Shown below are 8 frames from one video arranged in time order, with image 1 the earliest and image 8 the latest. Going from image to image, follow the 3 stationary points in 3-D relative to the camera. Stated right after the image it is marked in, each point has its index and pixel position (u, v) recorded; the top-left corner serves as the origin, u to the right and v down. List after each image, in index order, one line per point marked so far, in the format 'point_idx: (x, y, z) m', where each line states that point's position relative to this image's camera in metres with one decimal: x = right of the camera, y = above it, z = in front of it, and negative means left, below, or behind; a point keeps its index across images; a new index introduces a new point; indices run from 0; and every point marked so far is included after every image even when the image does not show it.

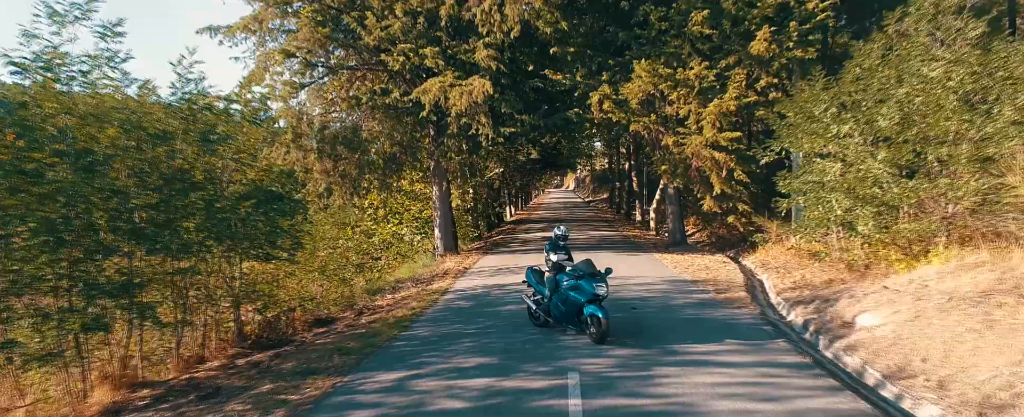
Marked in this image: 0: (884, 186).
0: (+4.8, +0.3, +9.5) m
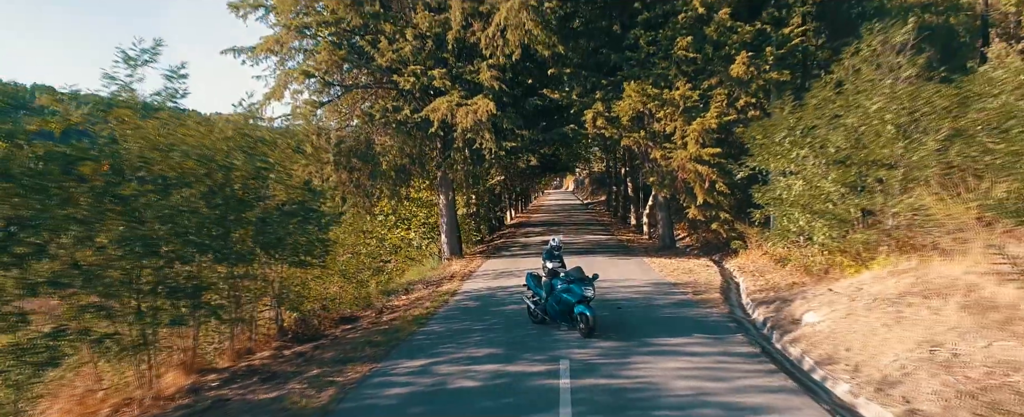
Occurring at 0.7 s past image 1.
0: (+4.9, +0.1, +11.0) m
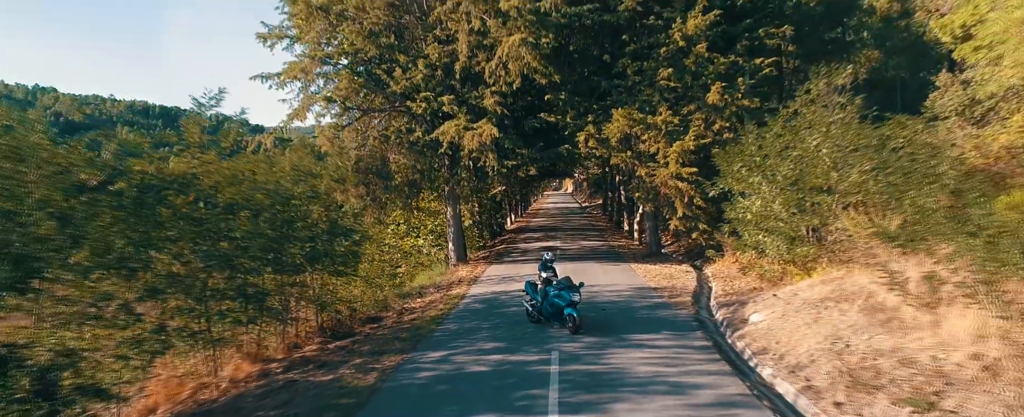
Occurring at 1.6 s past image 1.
0: (+4.9, -0.2, +13.1) m
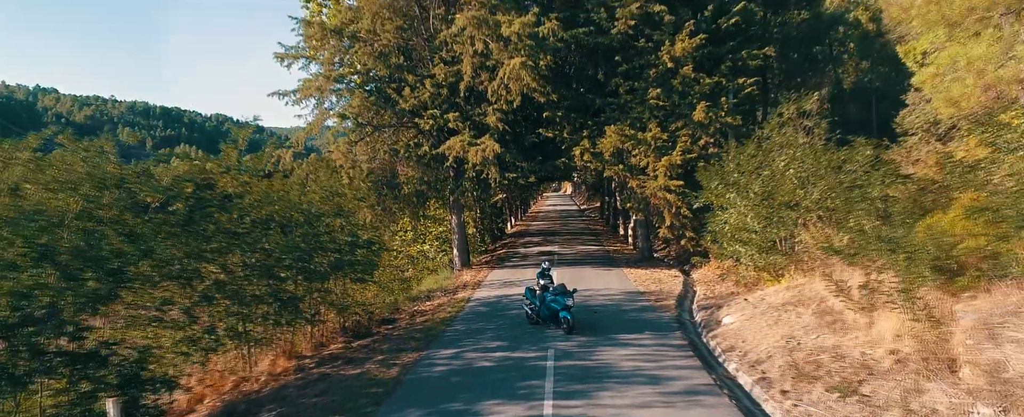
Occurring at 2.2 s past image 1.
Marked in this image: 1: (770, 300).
0: (+4.9, -0.5, +14.6) m
1: (+4.6, -1.6, +12.7) m
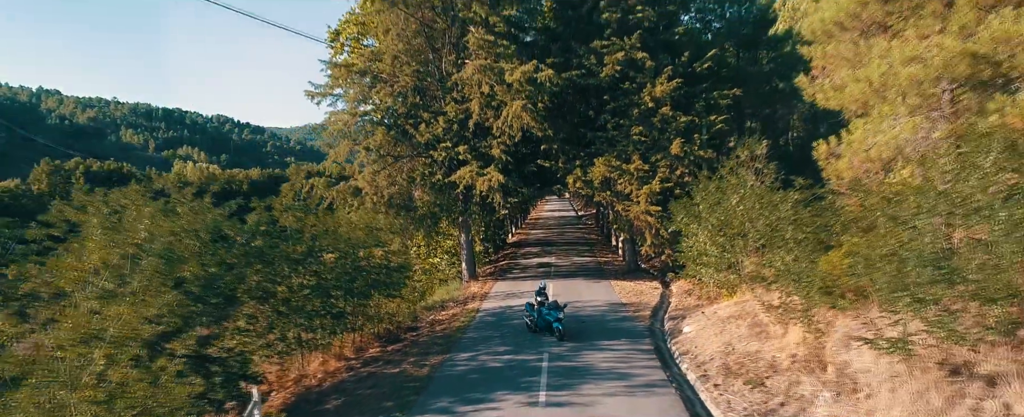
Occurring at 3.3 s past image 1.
0: (+5.0, -1.2, +17.8) m
1: (+4.7, -2.3, +15.9) m
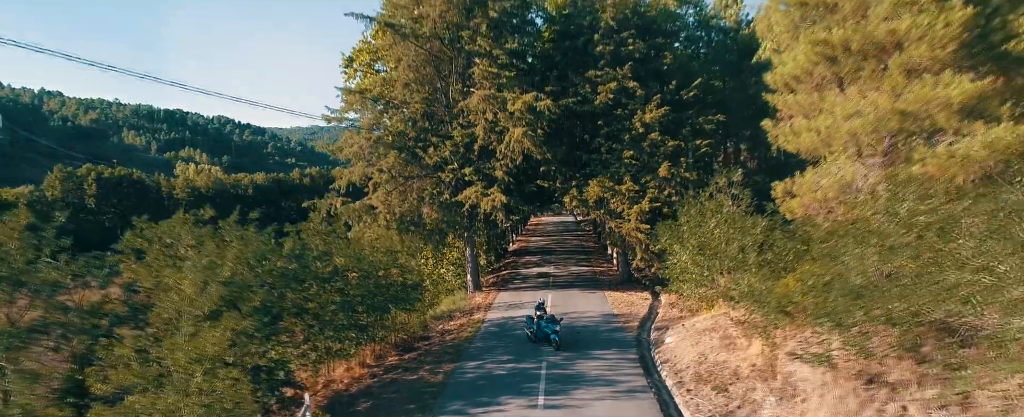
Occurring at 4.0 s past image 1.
0: (+5.1, -1.8, +19.9) m
1: (+4.7, -3.0, +18.0) m
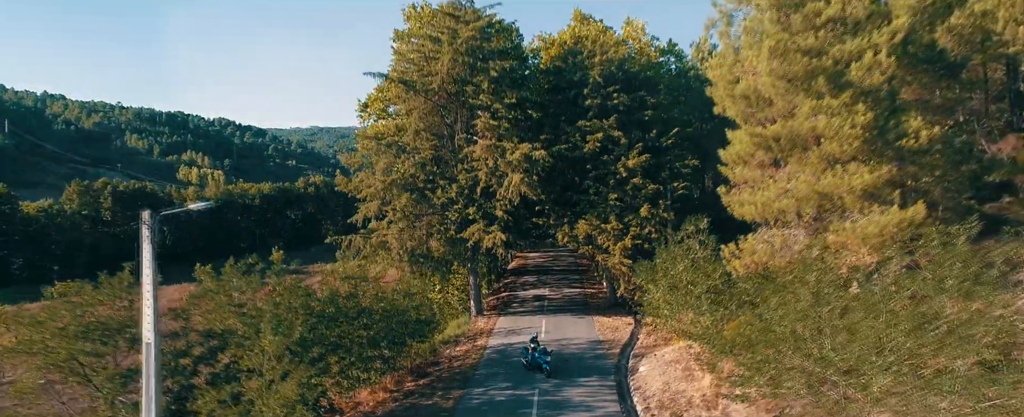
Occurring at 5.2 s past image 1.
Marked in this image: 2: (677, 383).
0: (+5.0, -3.3, +23.3) m
1: (+4.7, -4.4, +21.4) m
2: (+4.3, -4.6, +18.8) m
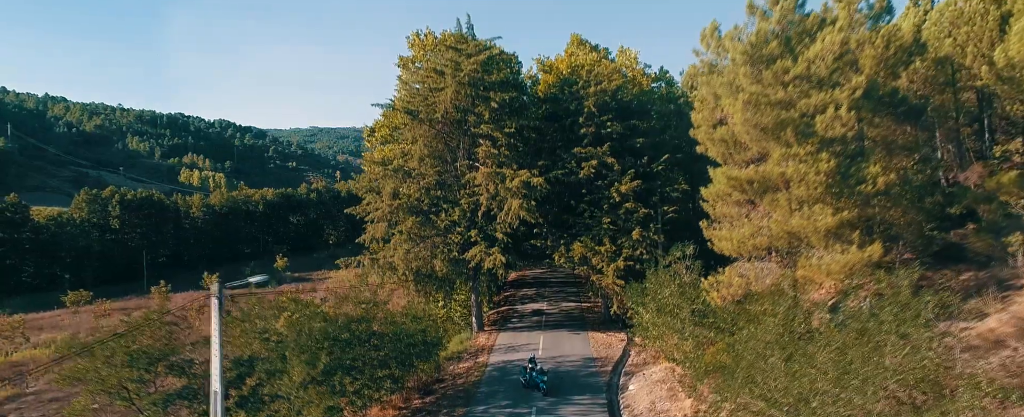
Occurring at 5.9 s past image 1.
0: (+5.0, -4.3, +25.1) m
1: (+4.6, -5.4, +23.2) m
2: (+4.3, -5.6, +20.6) m
